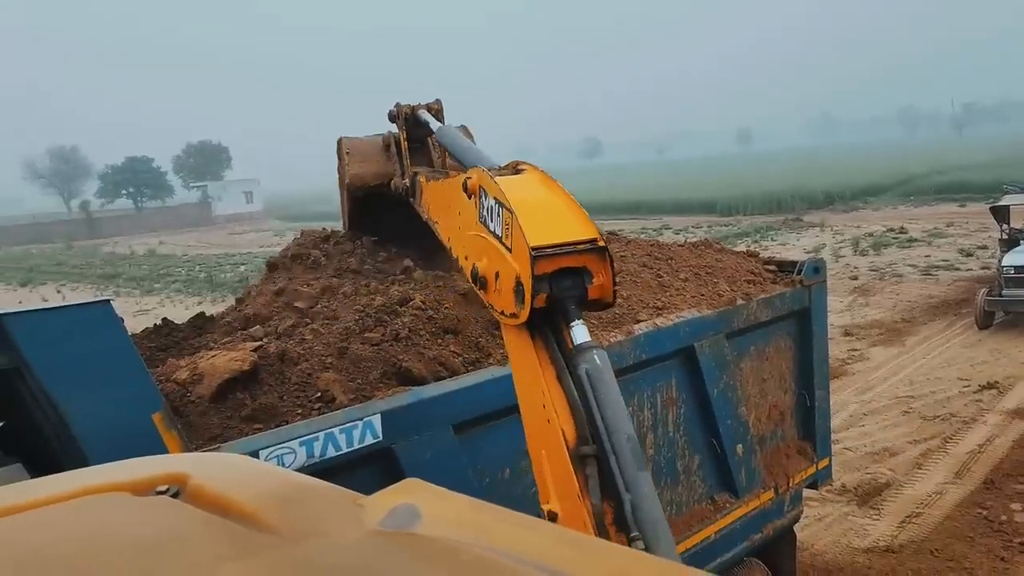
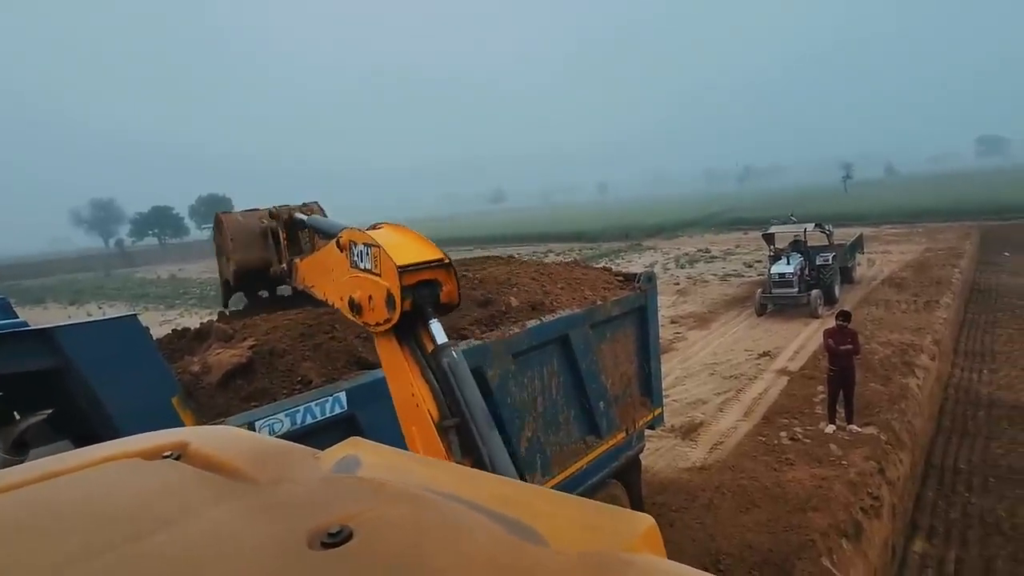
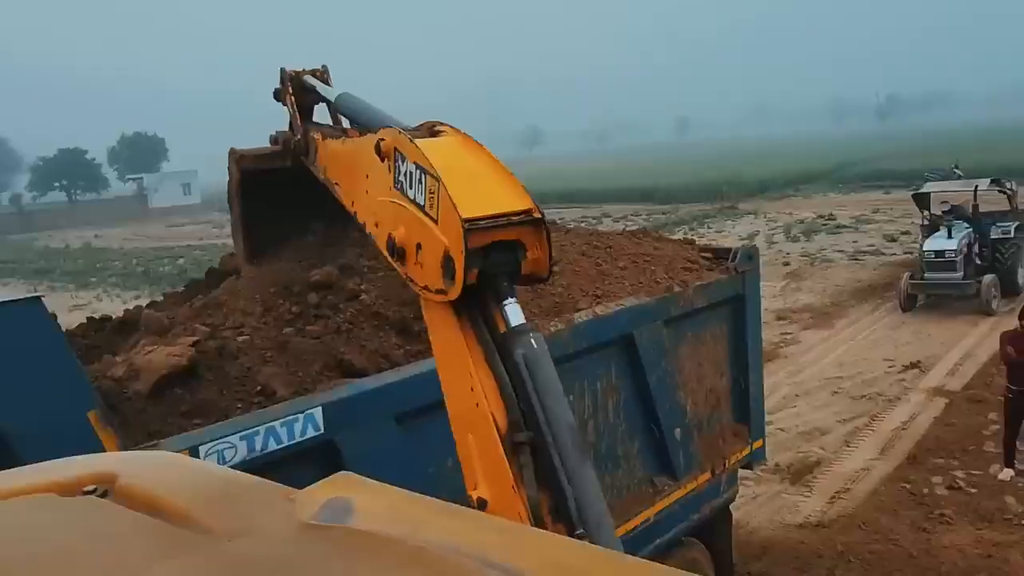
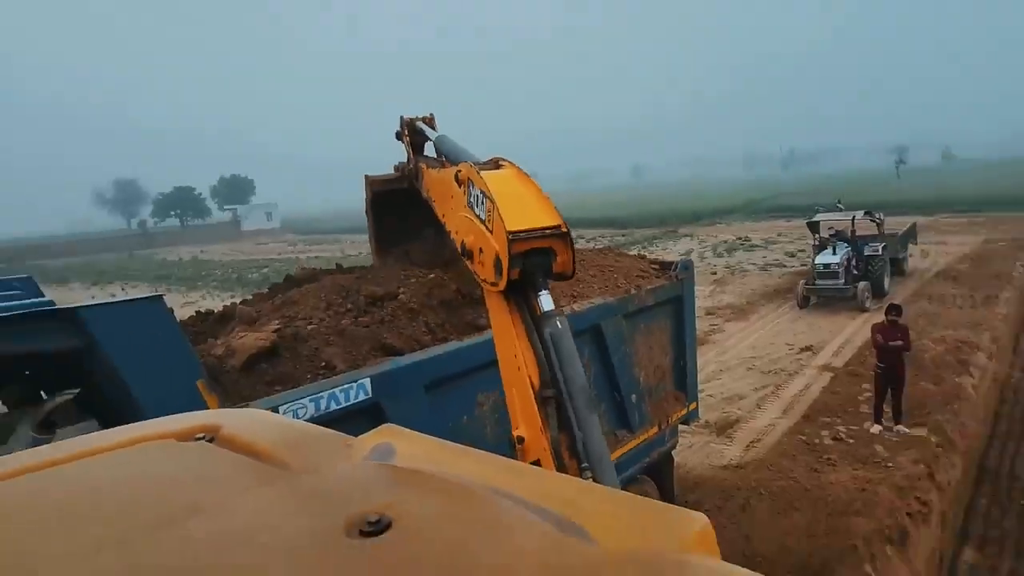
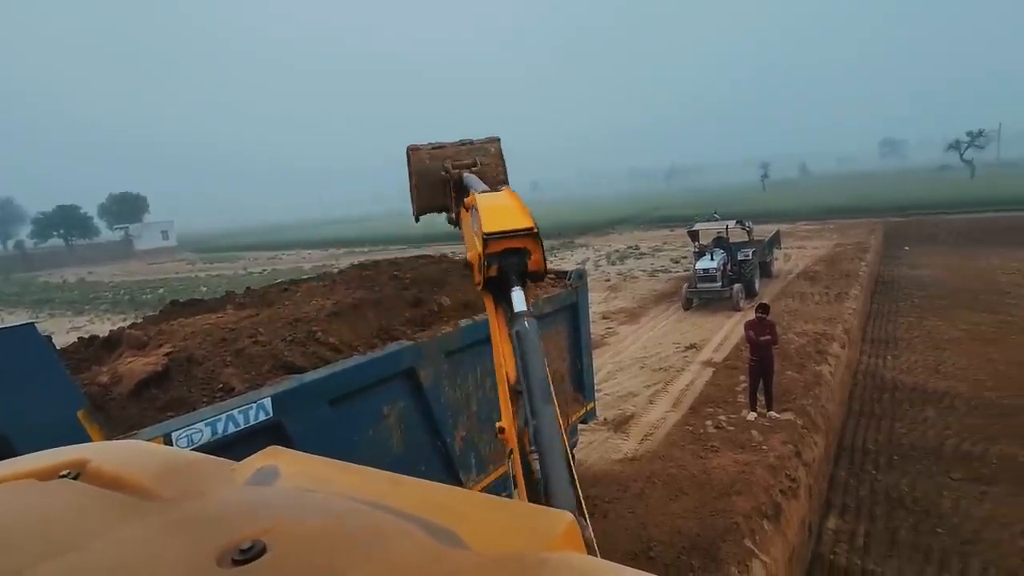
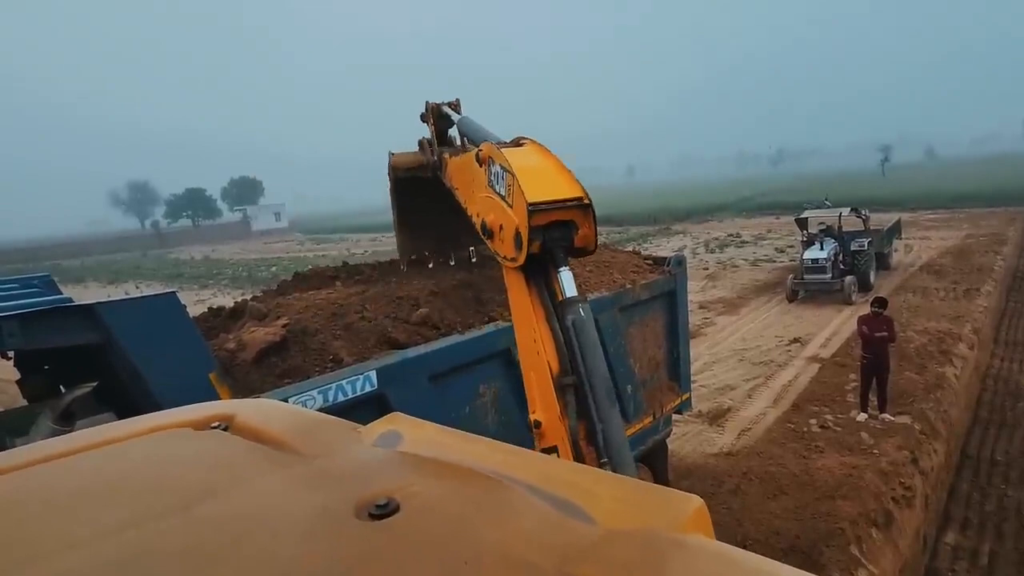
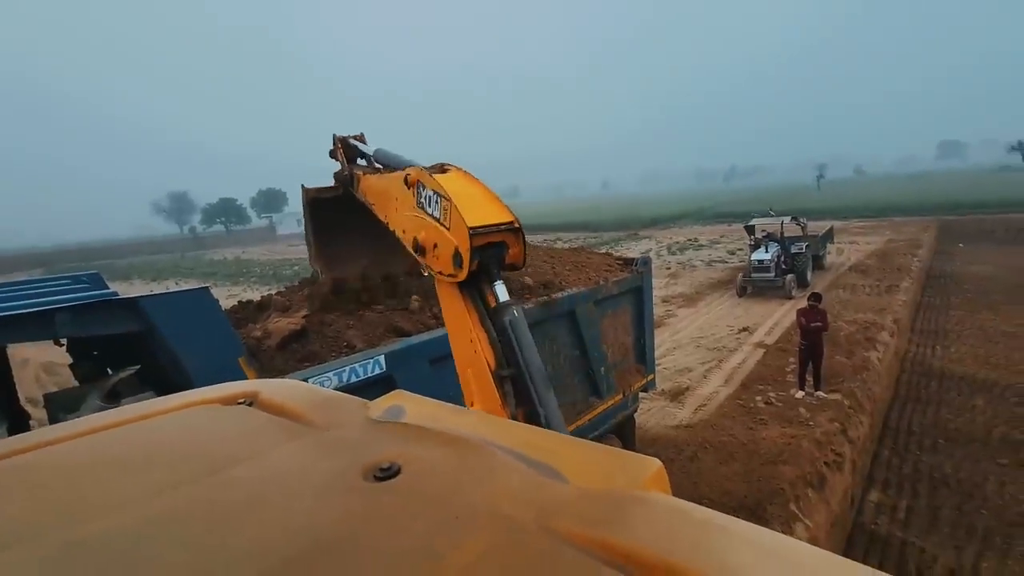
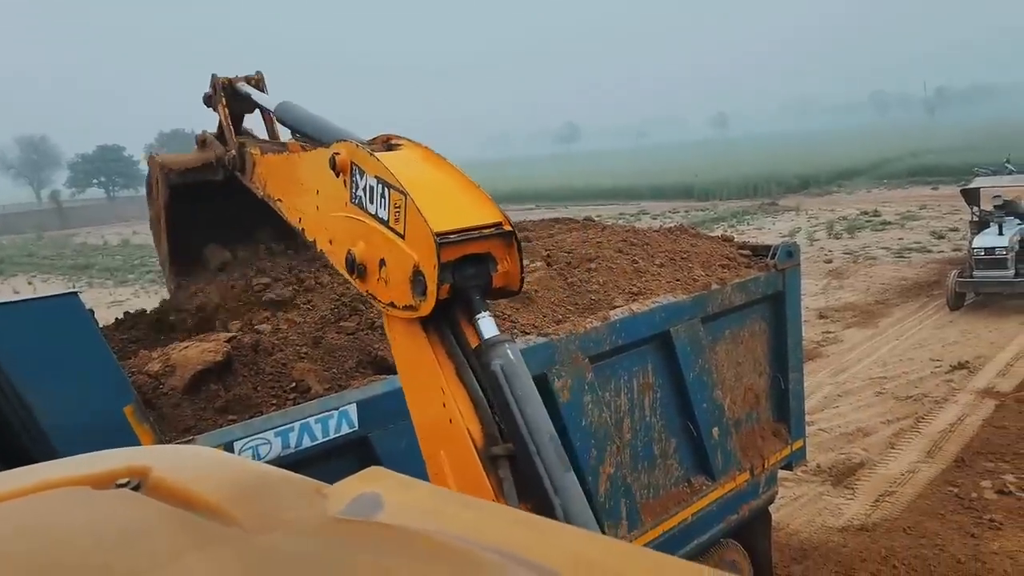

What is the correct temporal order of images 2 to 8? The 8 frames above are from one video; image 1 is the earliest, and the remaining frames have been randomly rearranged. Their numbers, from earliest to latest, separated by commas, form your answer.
8, 3, 4, 7, 6, 2, 5
